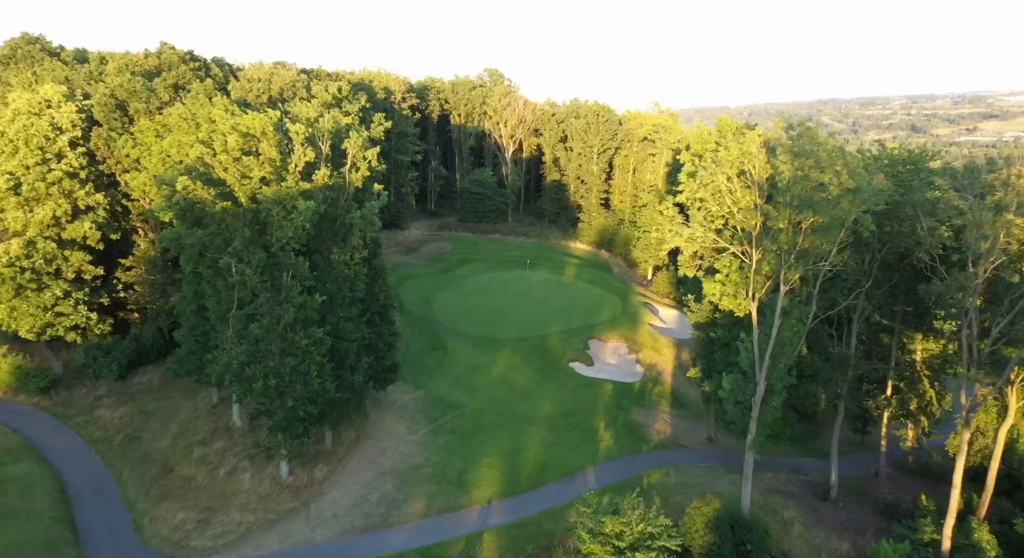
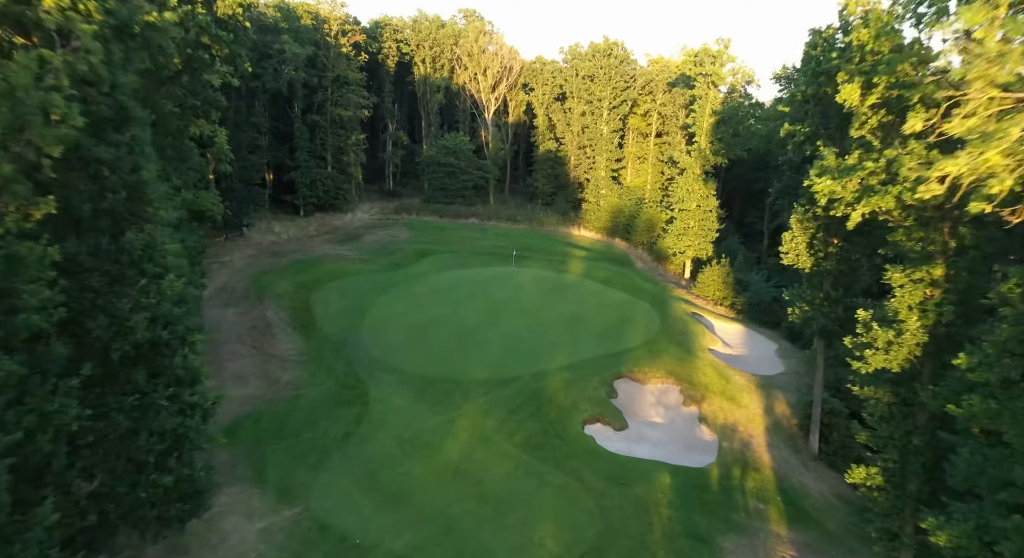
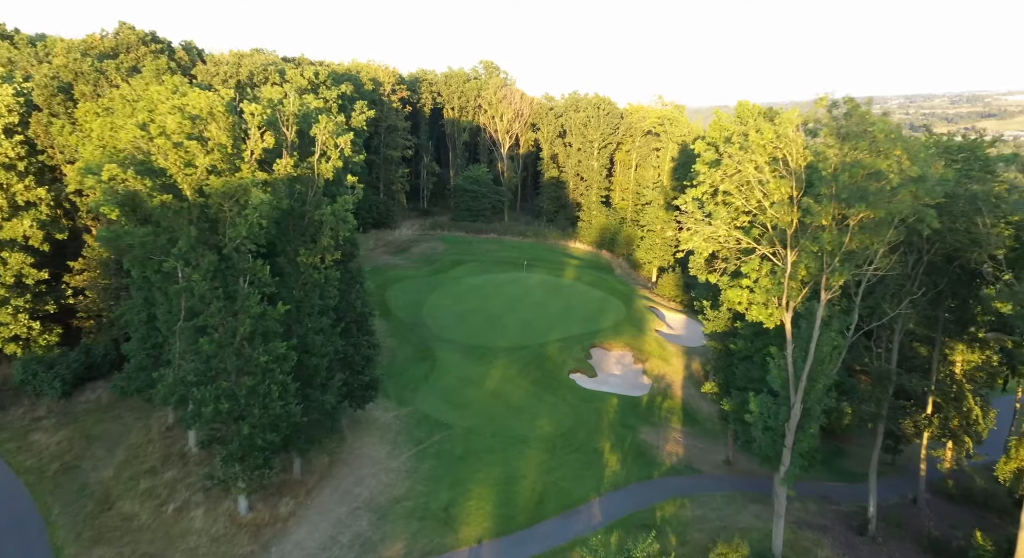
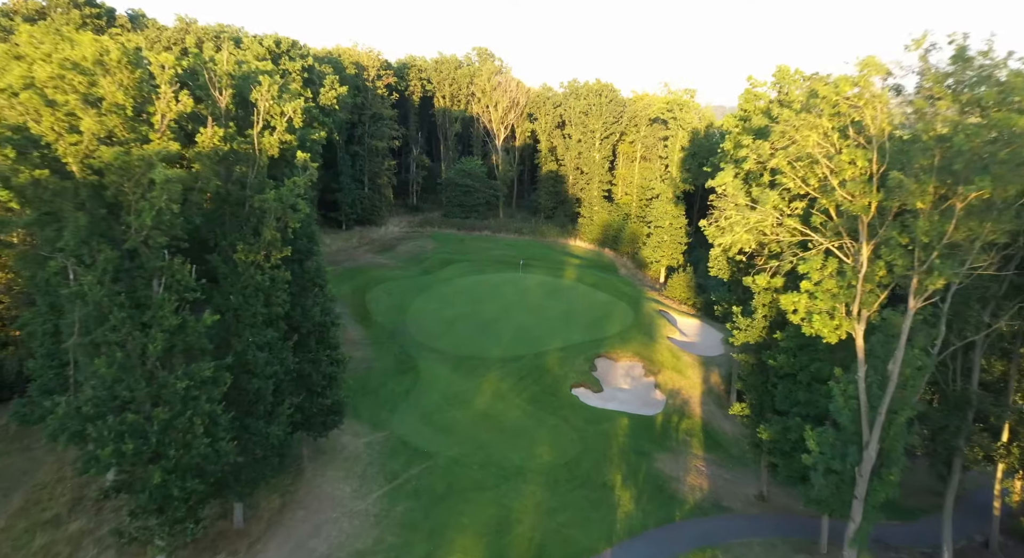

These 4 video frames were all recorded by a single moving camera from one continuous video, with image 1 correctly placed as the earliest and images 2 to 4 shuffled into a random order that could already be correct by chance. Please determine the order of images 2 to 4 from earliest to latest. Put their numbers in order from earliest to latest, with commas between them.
3, 4, 2
